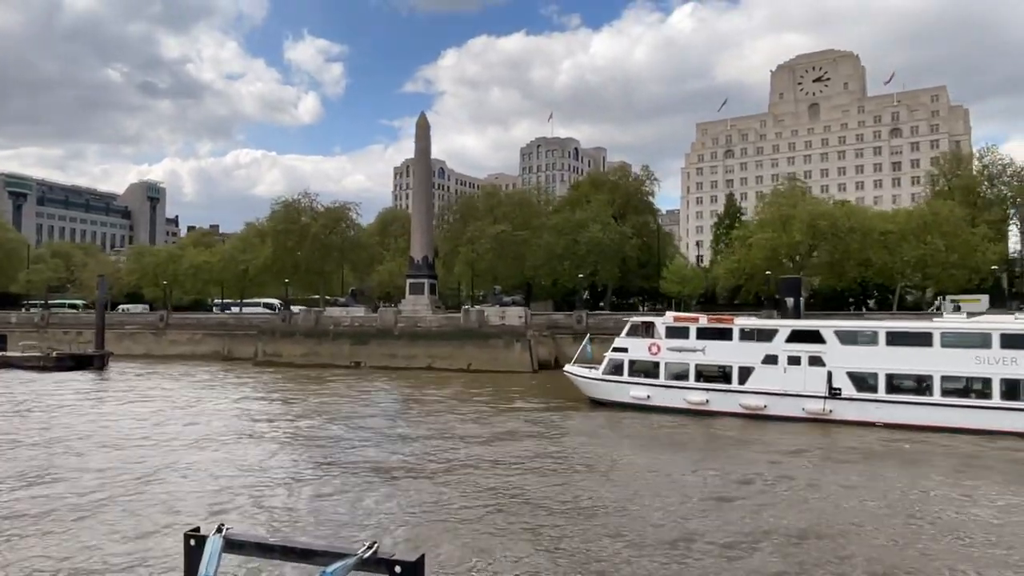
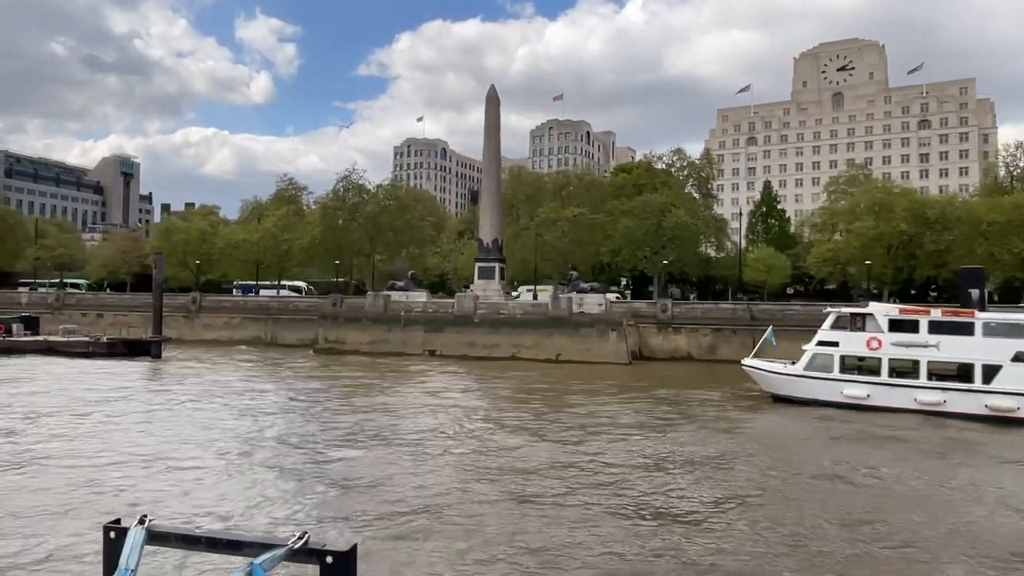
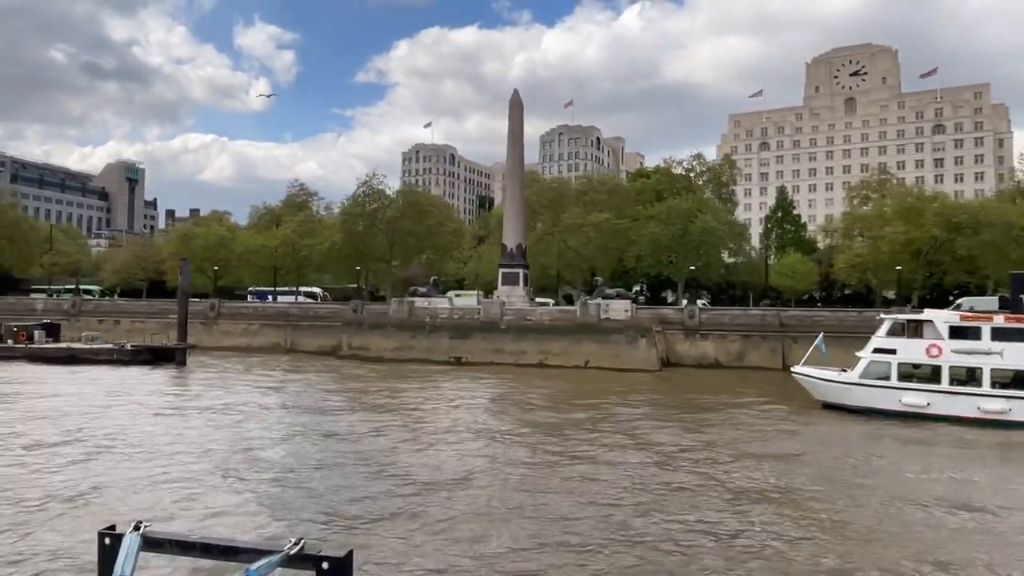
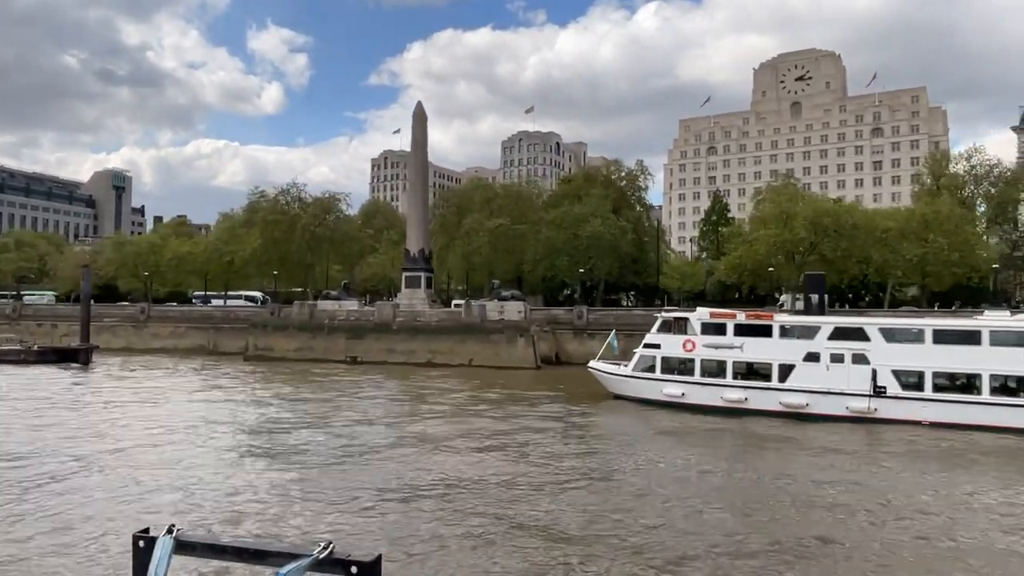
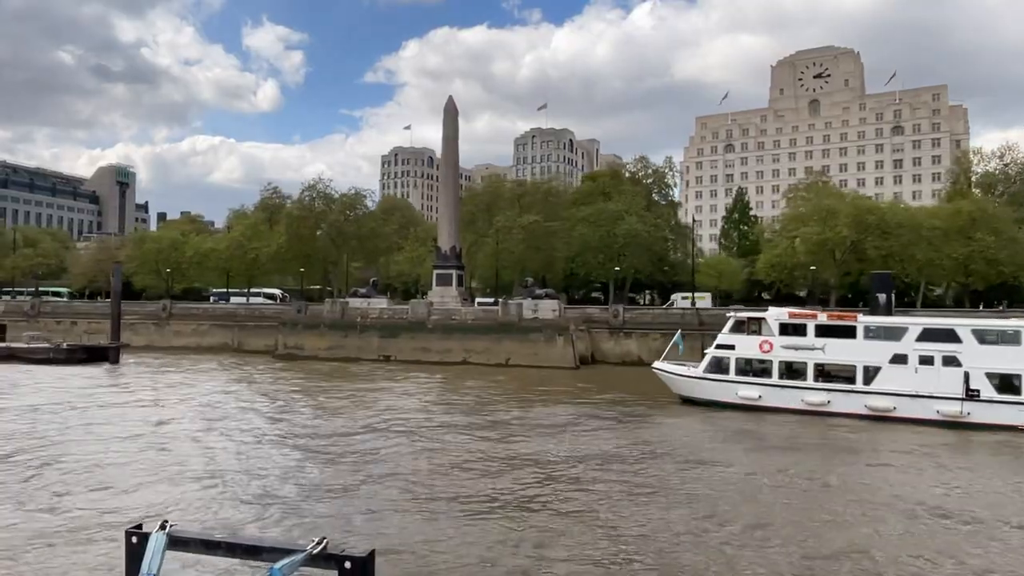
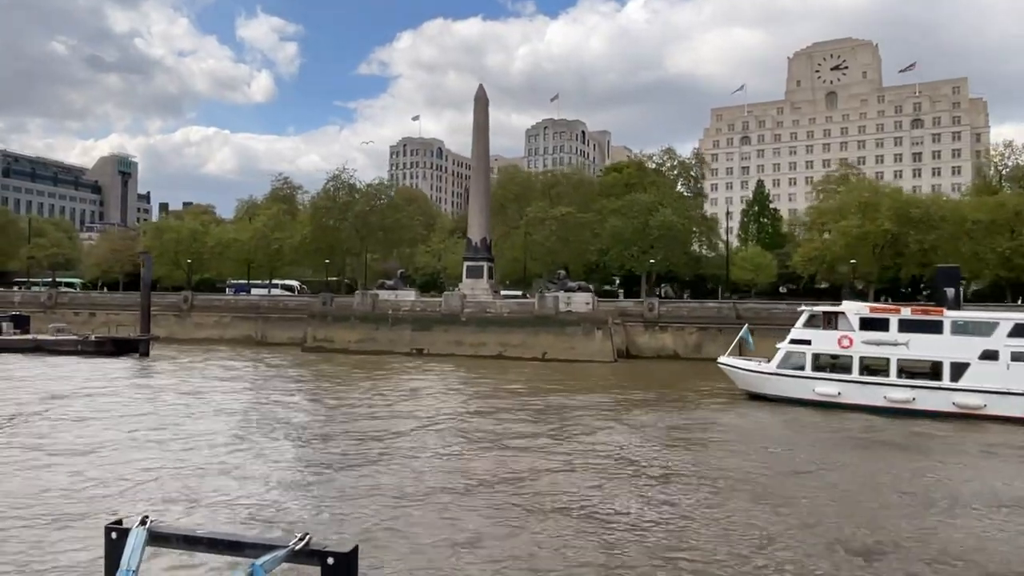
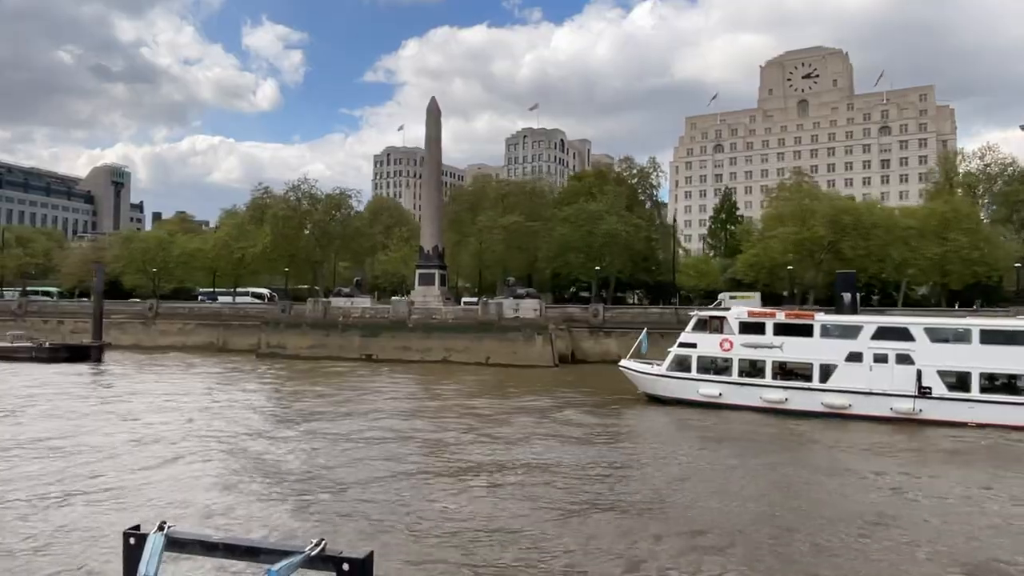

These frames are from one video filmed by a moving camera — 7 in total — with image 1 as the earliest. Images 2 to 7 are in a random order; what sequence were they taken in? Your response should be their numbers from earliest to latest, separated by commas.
4, 7, 5, 6, 2, 3
